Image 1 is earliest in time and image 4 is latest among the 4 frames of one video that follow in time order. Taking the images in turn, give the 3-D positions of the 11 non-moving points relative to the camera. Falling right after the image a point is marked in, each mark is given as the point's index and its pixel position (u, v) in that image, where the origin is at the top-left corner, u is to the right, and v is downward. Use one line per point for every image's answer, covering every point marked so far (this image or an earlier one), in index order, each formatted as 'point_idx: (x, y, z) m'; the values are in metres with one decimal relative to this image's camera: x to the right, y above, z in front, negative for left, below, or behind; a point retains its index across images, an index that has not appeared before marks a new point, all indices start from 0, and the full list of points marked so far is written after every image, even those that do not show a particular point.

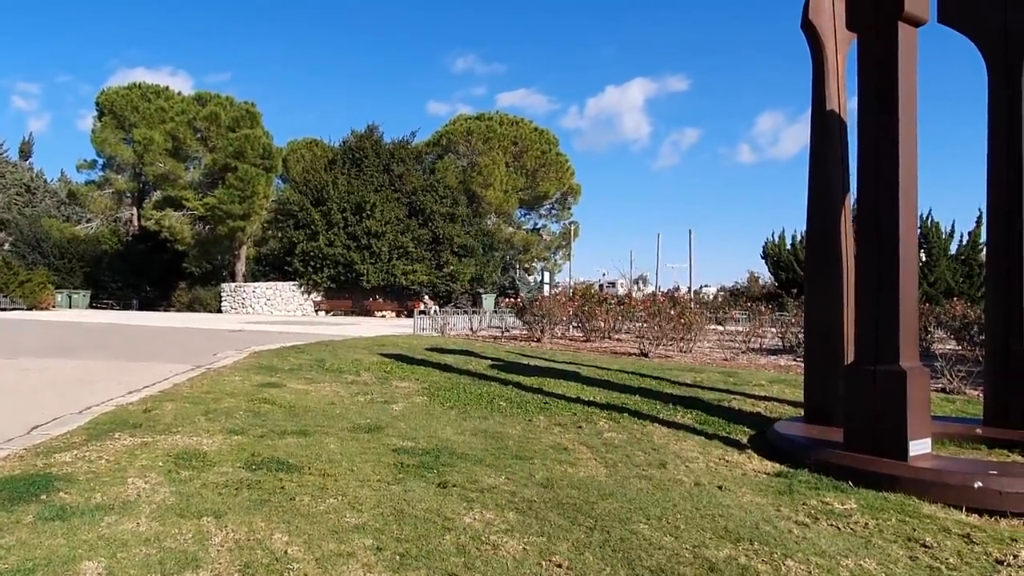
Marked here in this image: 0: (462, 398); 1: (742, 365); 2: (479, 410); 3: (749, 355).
0: (-0.5, -1.2, +7.7) m
1: (+4.2, -1.4, +12.8) m
2: (-0.3, -1.2, +7.1) m
3: (+5.0, -1.4, +14.8) m
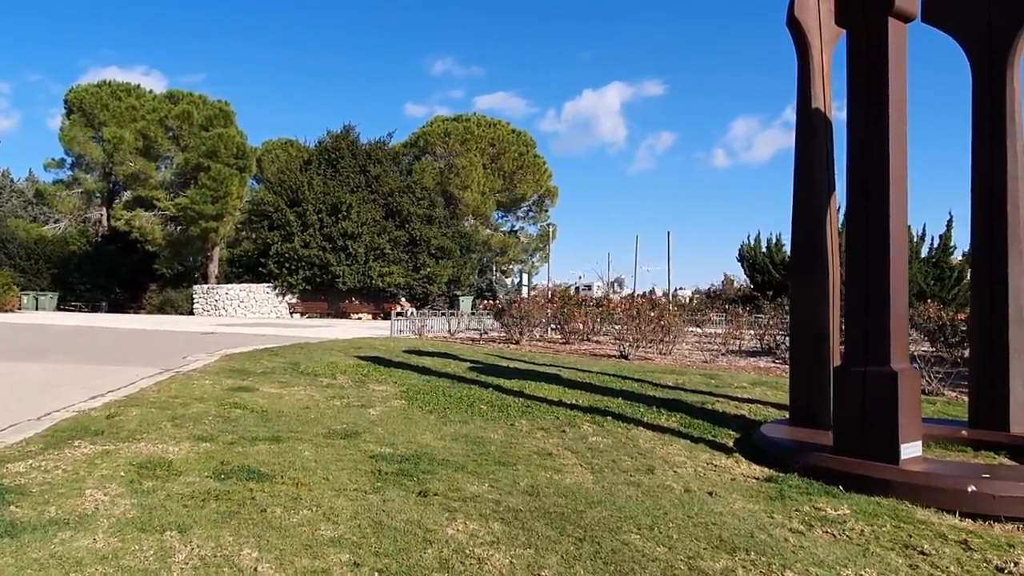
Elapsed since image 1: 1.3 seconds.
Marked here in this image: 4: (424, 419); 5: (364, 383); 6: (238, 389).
0: (-0.7, -1.2, +7.5) m
1: (+3.8, -1.5, +12.7) m
2: (-0.5, -1.2, +6.9) m
3: (+4.6, -1.5, +14.8) m
4: (-0.8, -1.2, +6.7) m
5: (-1.8, -1.1, +8.4) m
6: (-3.0, -1.1, +7.6) m
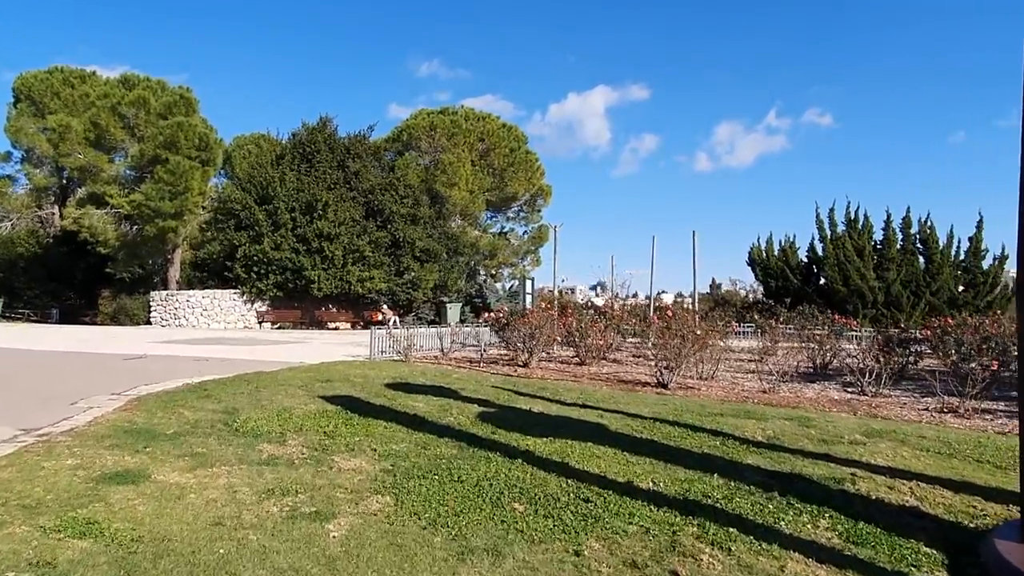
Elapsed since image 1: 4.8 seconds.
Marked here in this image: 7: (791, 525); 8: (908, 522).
0: (-0.4, -1.4, +4.6) m
1: (+4.0, -1.6, +10.0) m
2: (-0.2, -1.4, +4.1) m
3: (+4.7, -1.6, +12.1) m
4: (-0.5, -1.4, +3.8) m
5: (-1.5, -1.3, +5.5) m
6: (-2.6, -1.3, +4.7) m
7: (+1.8, -1.5, +4.5) m
8: (+2.7, -1.6, +4.8) m
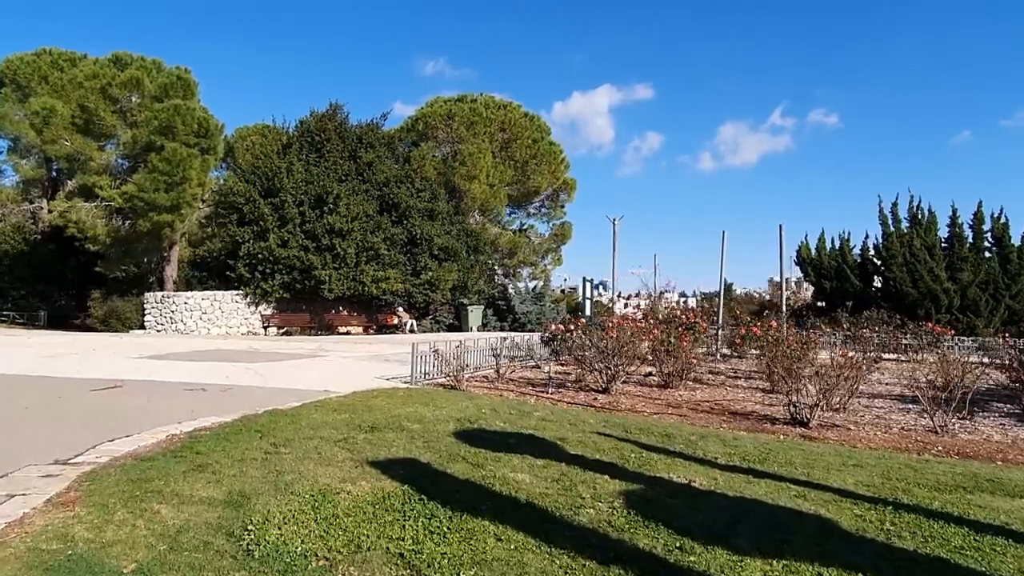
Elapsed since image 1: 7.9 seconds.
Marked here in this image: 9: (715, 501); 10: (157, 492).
0: (+0.7, -1.5, +1.9) m
1: (+5.1, -1.7, +7.3) m
2: (+0.9, -1.5, +1.4) m
3: (+5.9, -1.7, +9.4) m
4: (+0.6, -1.5, +1.1) m
5: (-0.3, -1.4, +2.8) m
6: (-1.5, -1.3, +2.0) m
7: (+2.9, -1.6, +1.8) m
8: (+3.8, -1.7, +2.2) m
9: (+1.4, -1.5, +4.9) m
10: (-2.2, -1.3, +4.4) m
